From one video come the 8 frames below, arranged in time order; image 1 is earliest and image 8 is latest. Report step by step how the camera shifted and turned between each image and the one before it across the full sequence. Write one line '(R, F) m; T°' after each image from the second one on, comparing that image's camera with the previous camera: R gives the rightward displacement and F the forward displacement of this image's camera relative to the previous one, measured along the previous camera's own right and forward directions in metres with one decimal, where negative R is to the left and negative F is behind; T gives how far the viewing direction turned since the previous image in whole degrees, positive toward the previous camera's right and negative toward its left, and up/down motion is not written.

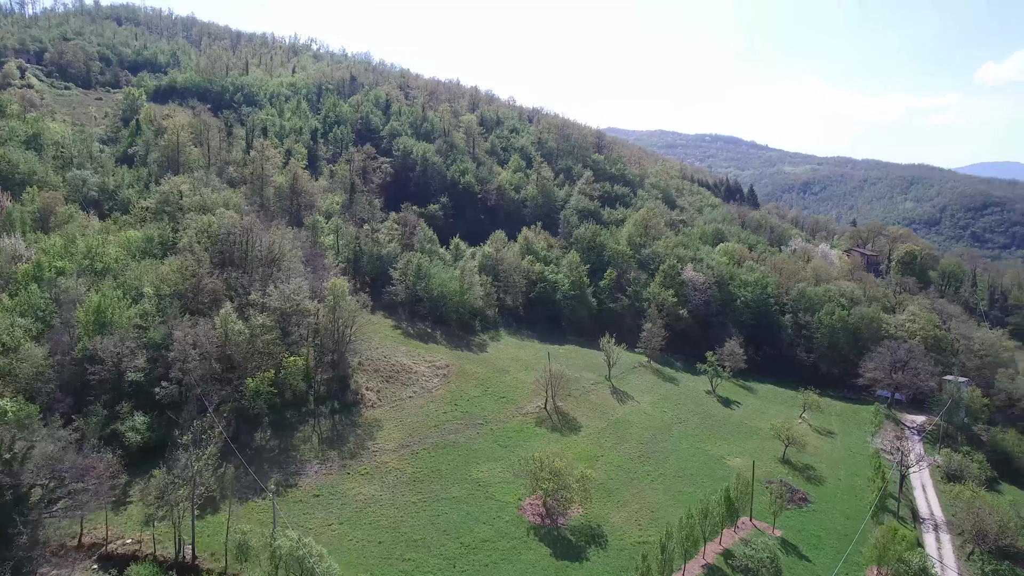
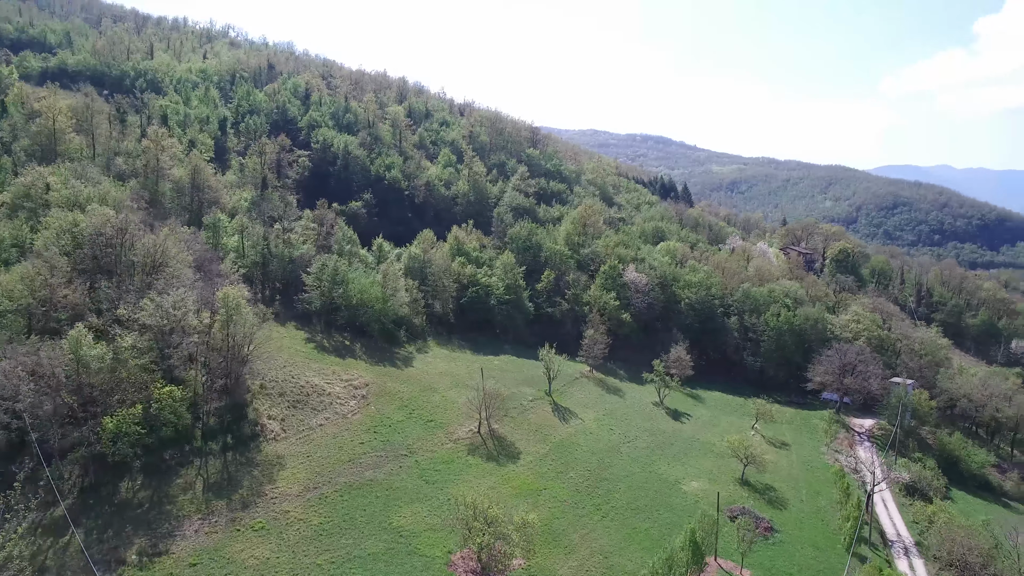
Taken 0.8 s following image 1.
(+0.4, +5.9) m; +6°
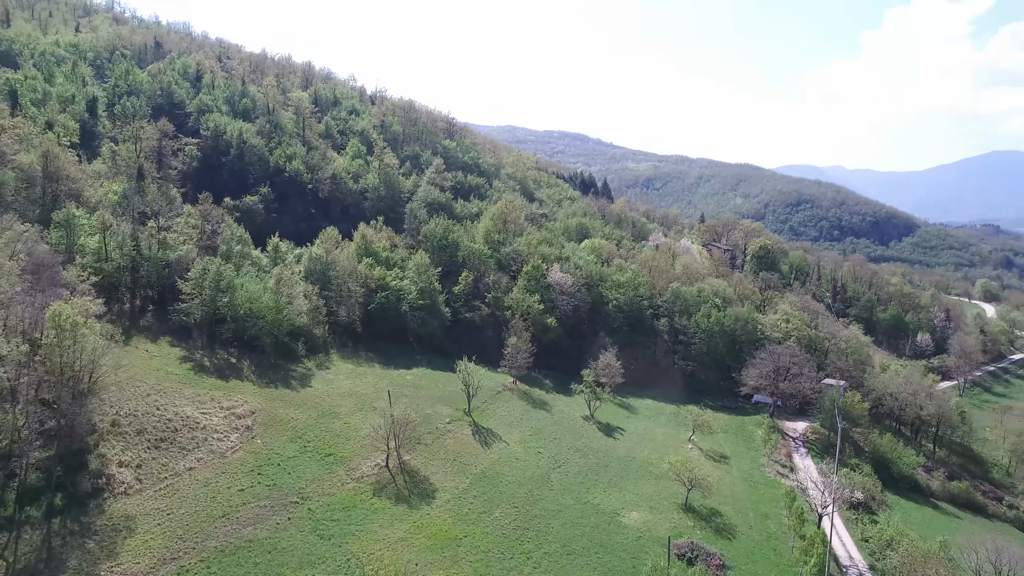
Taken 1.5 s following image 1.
(+0.4, +5.9) m; +7°
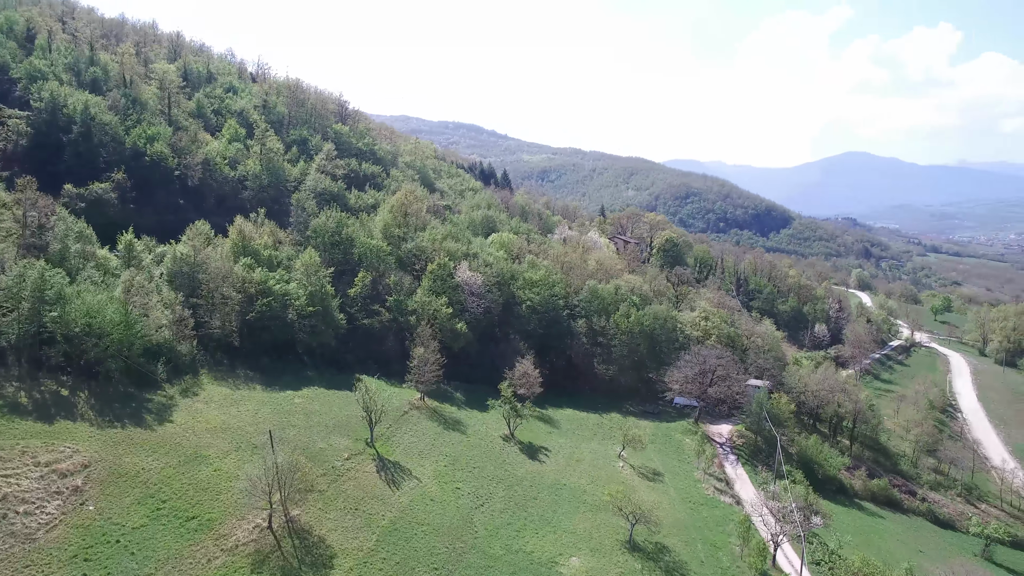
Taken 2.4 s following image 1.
(-0.9, +6.6) m; +9°
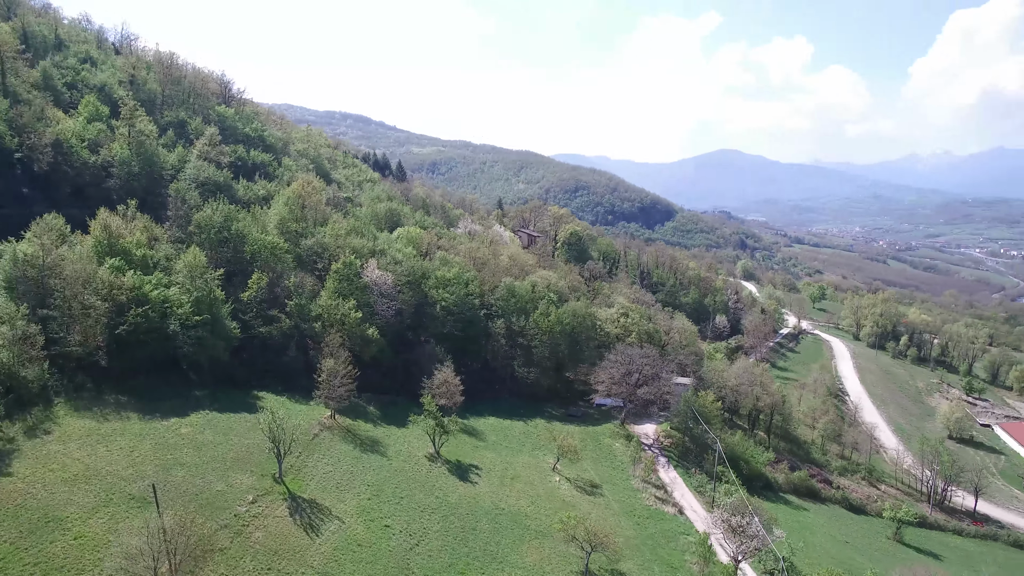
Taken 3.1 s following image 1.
(-2.1, +4.6) m; +10°
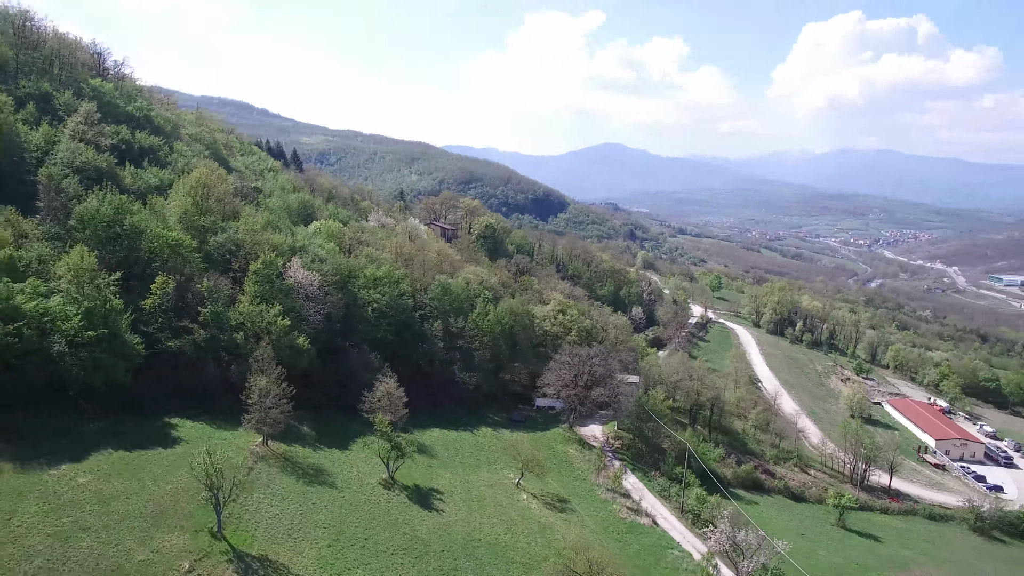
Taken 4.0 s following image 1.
(-4.1, +4.7) m; +10°
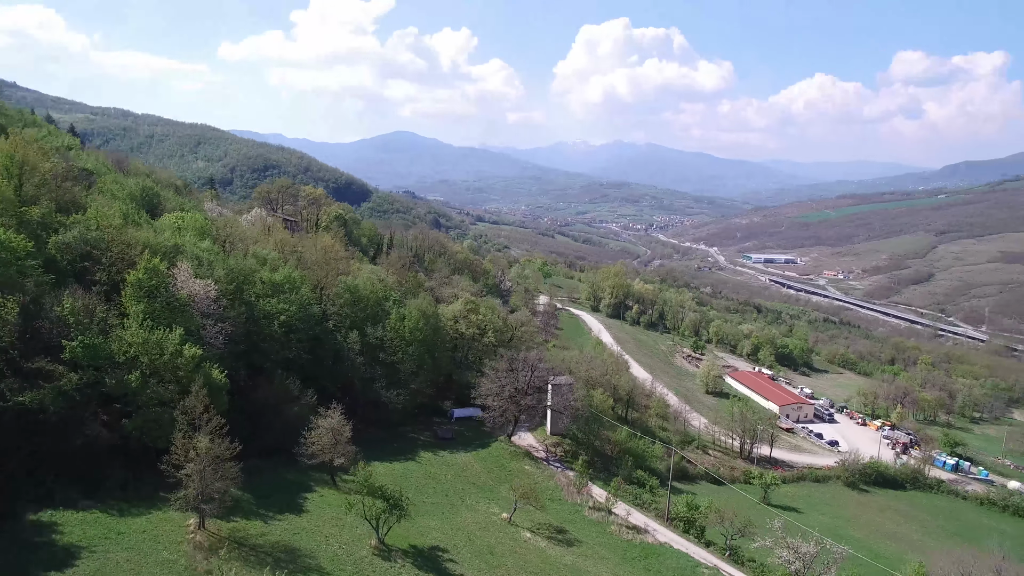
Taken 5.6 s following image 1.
(-9.5, +8.1) m; +18°
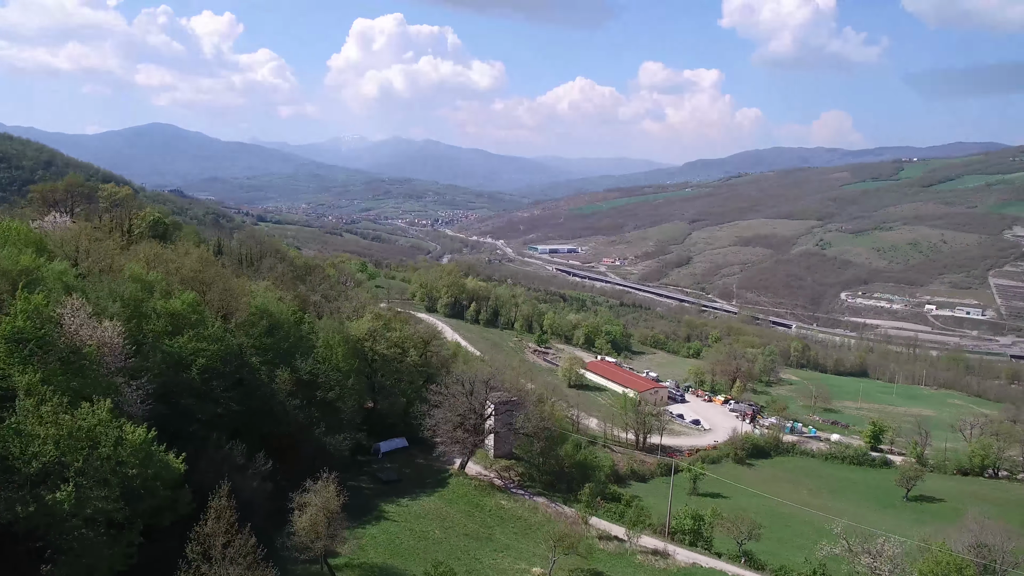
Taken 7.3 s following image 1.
(-10.0, +7.6) m; +18°
